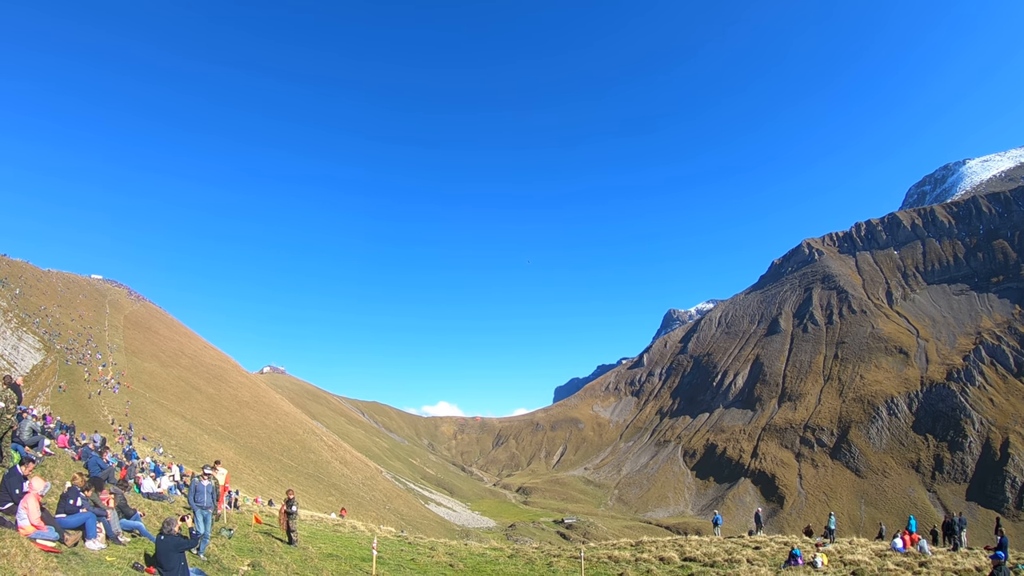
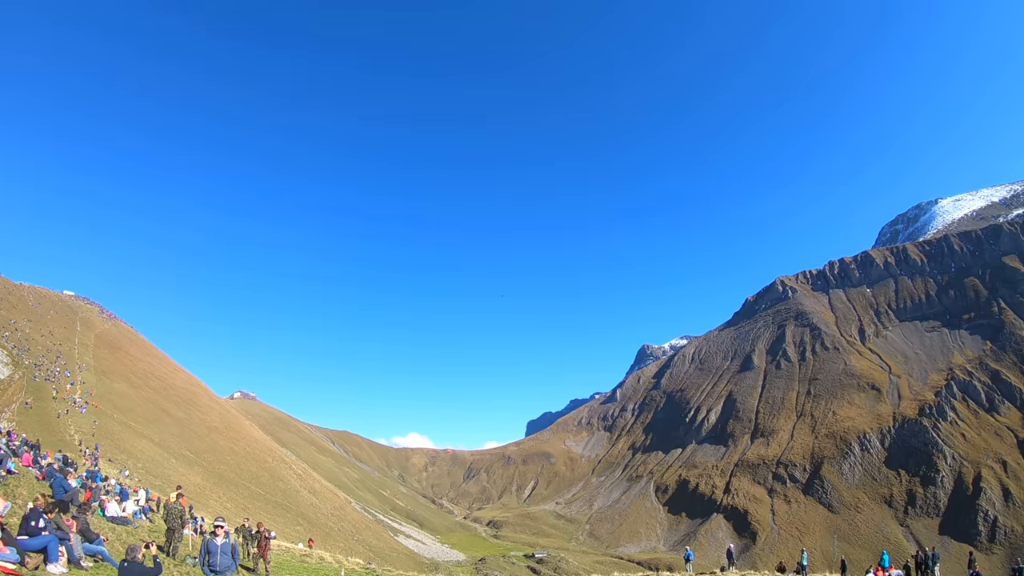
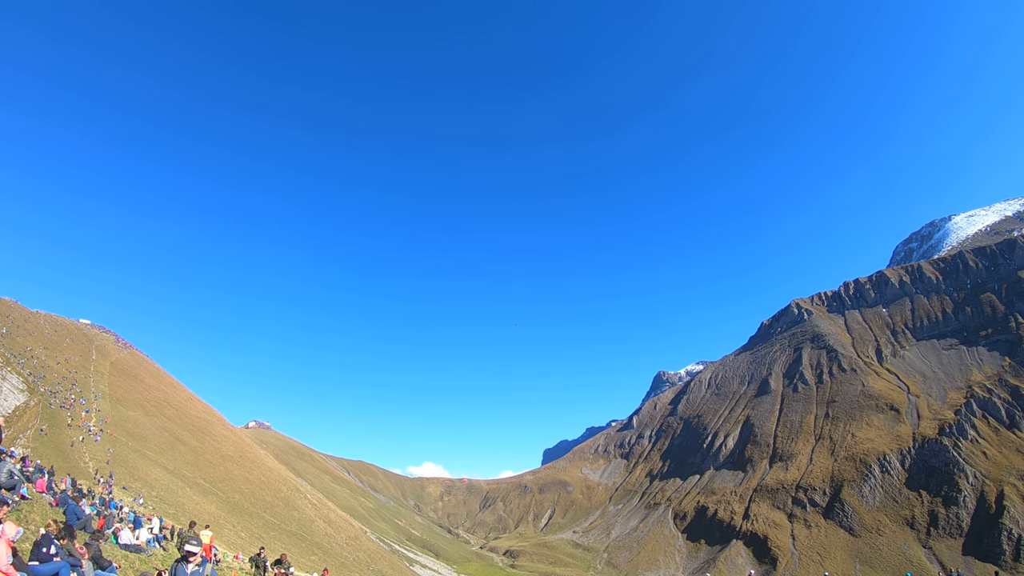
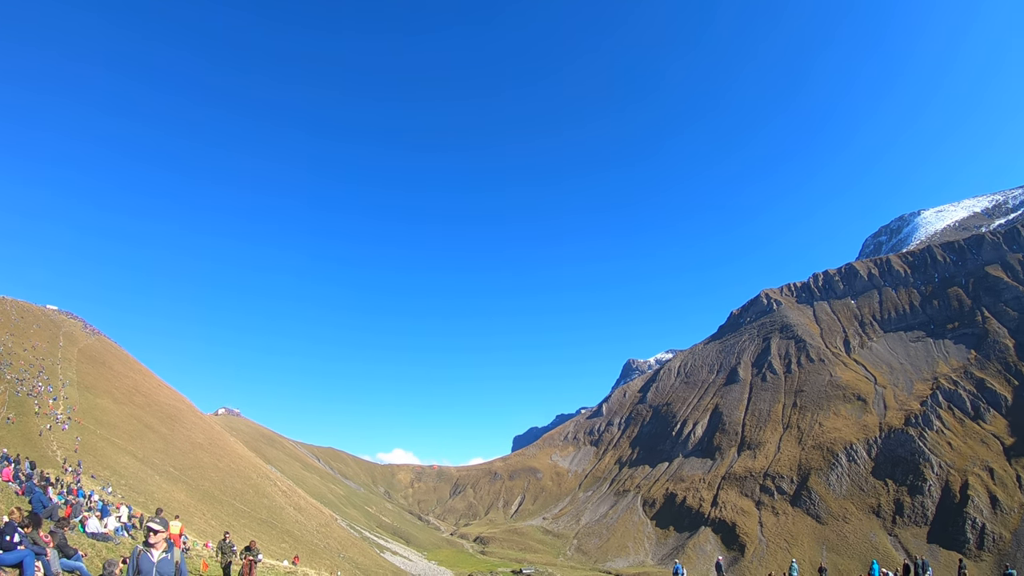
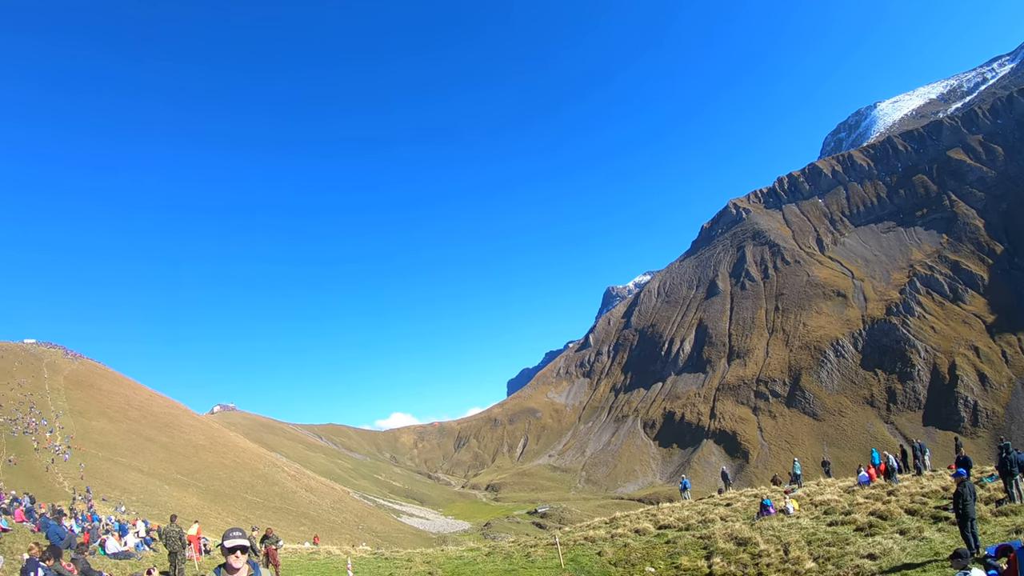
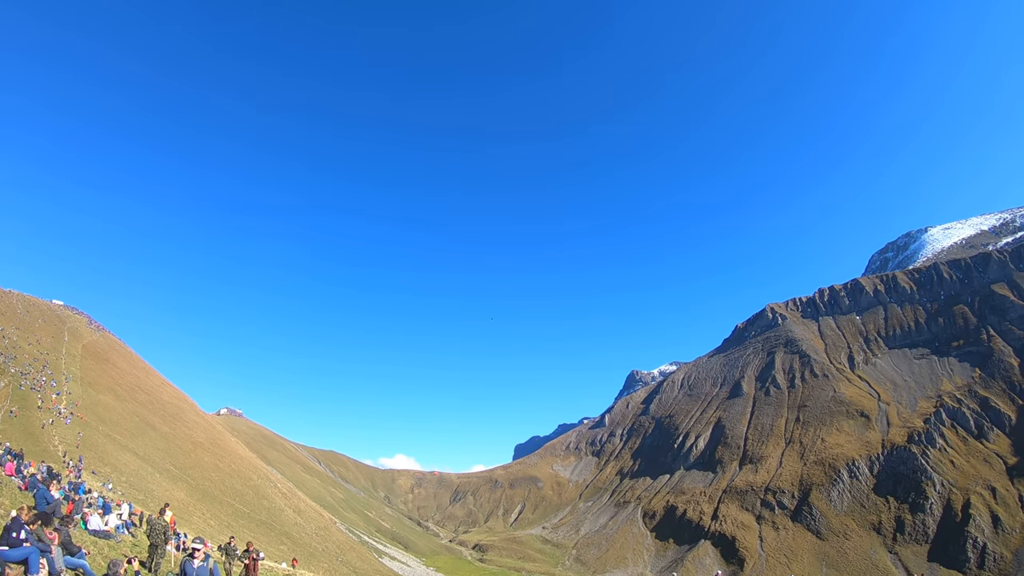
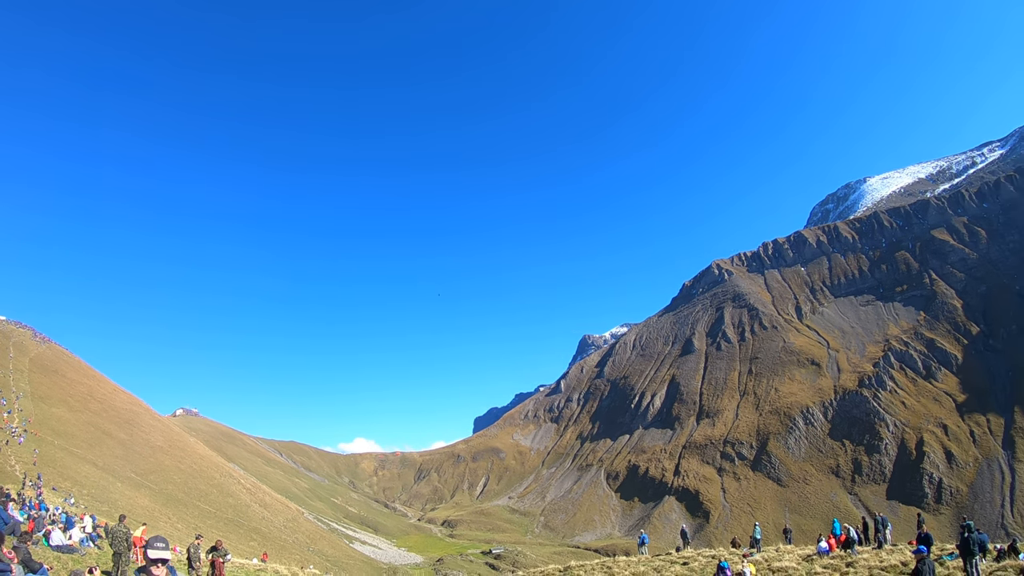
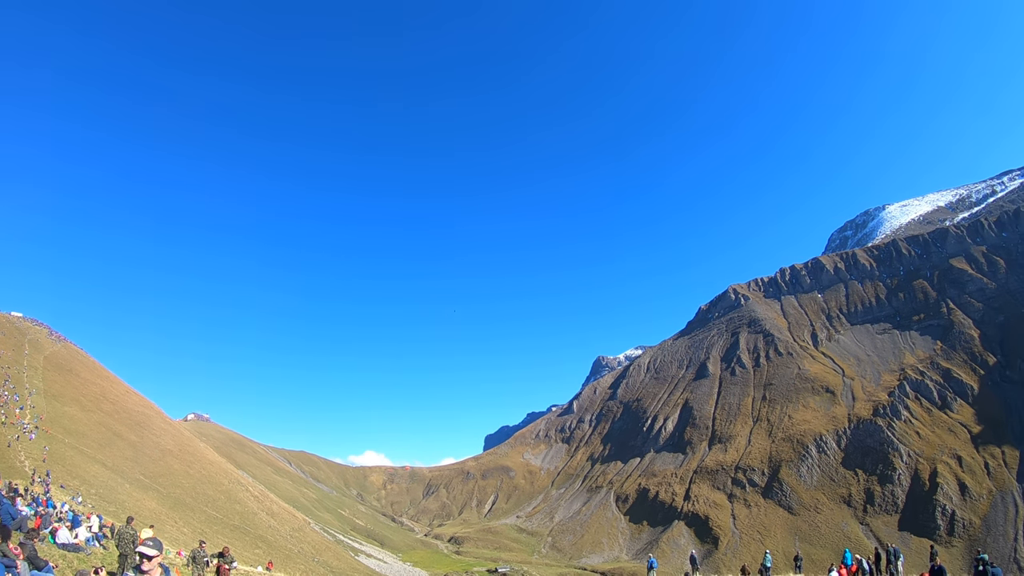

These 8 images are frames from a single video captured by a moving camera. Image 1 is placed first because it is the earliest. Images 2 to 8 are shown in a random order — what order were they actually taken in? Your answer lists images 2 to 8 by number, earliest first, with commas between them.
2, 6, 3, 4, 8, 7, 5
